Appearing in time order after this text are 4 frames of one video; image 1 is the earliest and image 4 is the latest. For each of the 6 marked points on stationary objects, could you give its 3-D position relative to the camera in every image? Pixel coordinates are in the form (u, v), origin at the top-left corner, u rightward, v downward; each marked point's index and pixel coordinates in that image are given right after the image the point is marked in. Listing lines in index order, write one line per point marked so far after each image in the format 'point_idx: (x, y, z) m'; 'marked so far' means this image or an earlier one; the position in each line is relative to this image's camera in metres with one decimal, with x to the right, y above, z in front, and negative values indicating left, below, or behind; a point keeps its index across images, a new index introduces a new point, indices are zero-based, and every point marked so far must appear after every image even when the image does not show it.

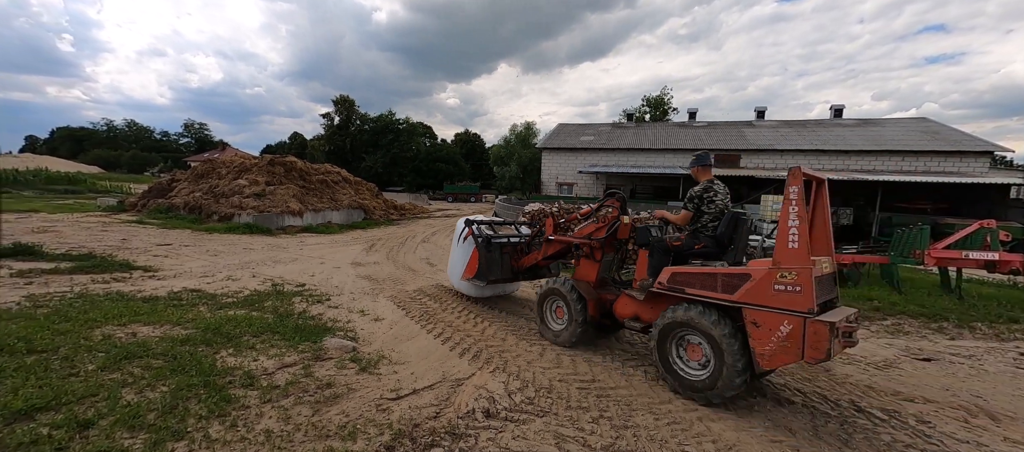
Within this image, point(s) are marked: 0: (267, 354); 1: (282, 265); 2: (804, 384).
0: (-2.2, -1.2, +3.8) m
1: (-5.3, -0.9, +9.7) m
2: (+2.5, -1.4, +3.6) m
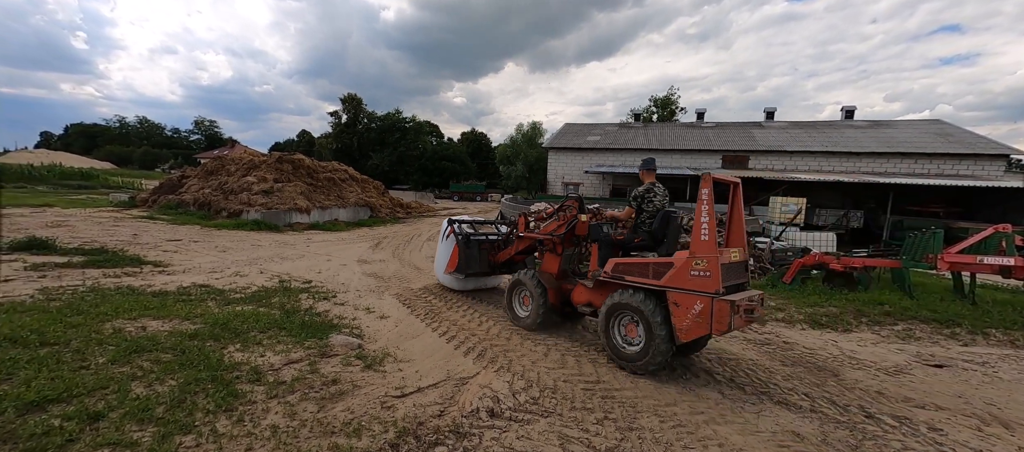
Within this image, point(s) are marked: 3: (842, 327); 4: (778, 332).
0: (-2.2, -1.1, +3.8) m
1: (-5.2, -0.8, +9.8) m
2: (+2.5, -1.4, +3.6) m
3: (+4.2, -1.3, +5.3) m
4: (+3.4, -1.3, +5.3) m
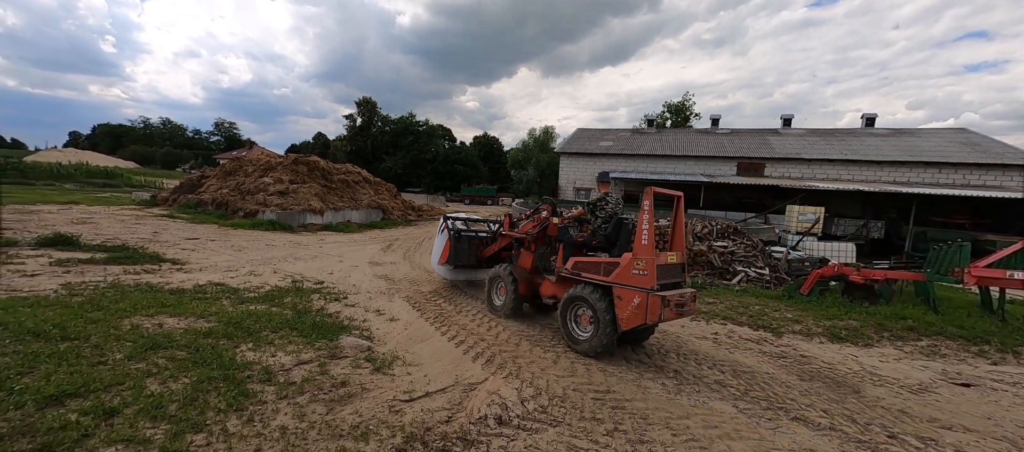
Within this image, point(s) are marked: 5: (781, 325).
0: (-2.1, -1.1, +3.8) m
1: (-4.9, -0.9, +9.9) m
2: (+2.6, -1.5, +3.4) m
3: (+4.3, -1.4, +5.1) m
4: (+3.5, -1.5, +5.1) m
5: (+3.8, -1.4, +5.8) m
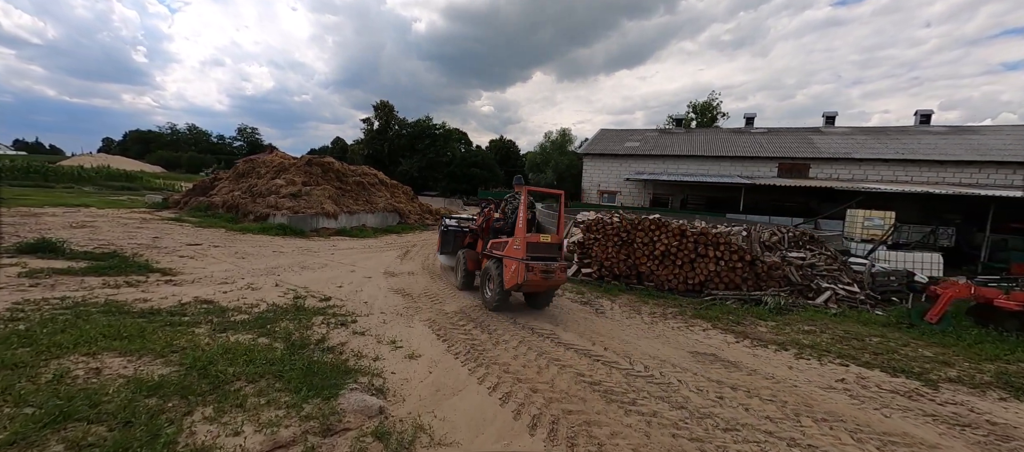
0: (-1.6, -1.2, +2.6) m
1: (-4.2, -1.0, +8.7) m
2: (+3.1, -1.5, +2.0) m
3: (+4.8, -1.5, +3.6) m
4: (+4.0, -1.6, +3.7) m
5: (+4.3, -1.5, +4.4) m
